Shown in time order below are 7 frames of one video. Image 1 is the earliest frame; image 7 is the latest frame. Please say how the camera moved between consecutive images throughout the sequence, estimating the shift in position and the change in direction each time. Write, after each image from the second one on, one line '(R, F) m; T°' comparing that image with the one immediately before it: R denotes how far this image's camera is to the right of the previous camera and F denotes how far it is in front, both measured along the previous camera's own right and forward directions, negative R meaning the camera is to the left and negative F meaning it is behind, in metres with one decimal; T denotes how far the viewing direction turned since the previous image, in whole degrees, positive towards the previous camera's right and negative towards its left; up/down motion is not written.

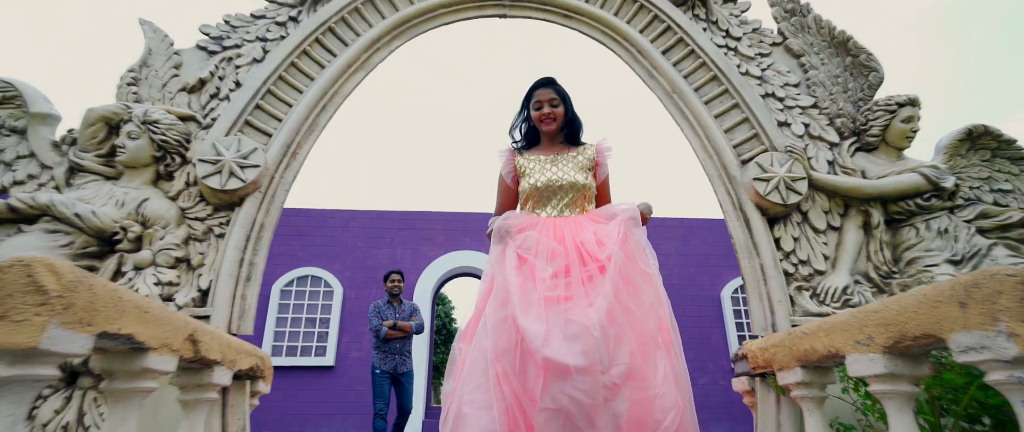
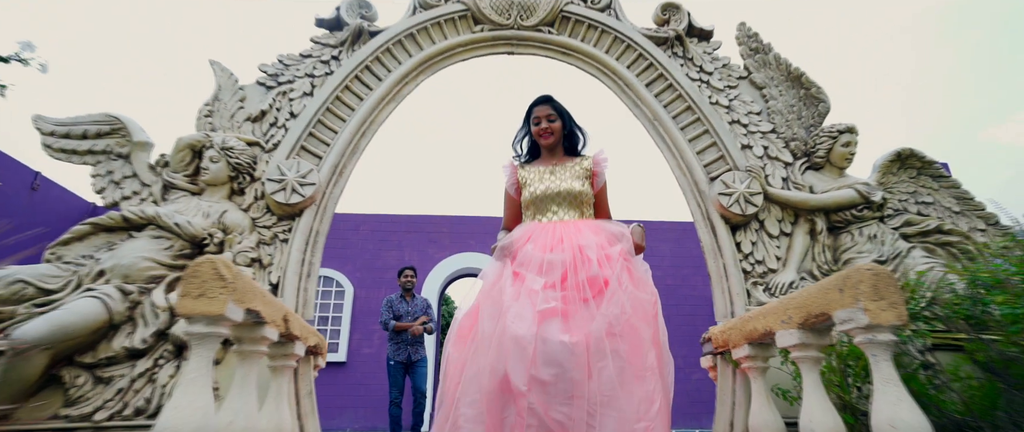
(0.0, -0.4) m; 0°
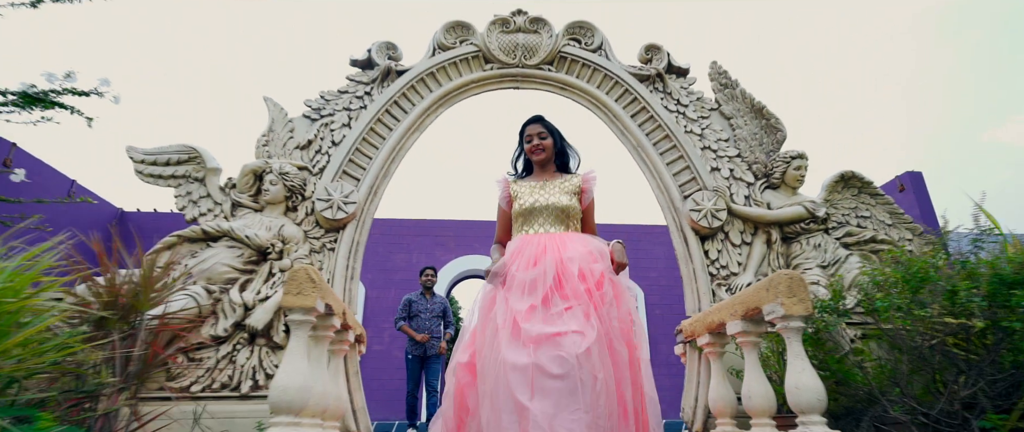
(0.0, -0.5) m; 0°
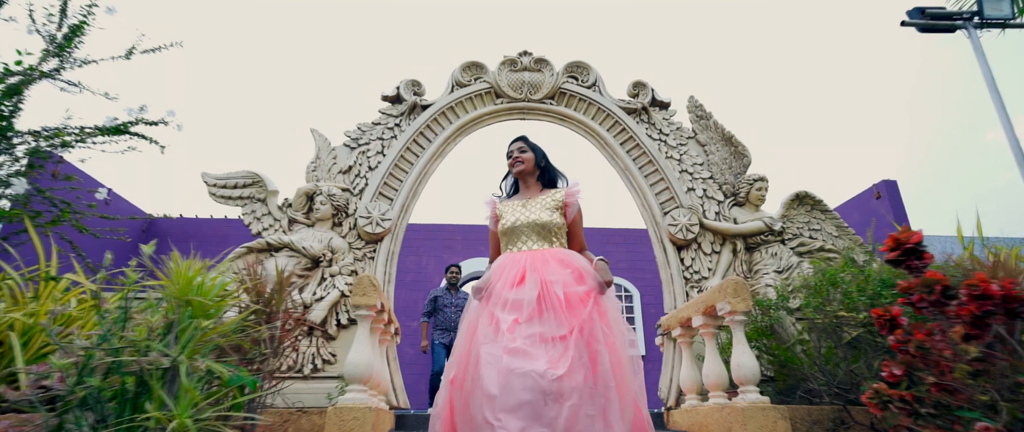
(-0.1, -0.6) m; 0°
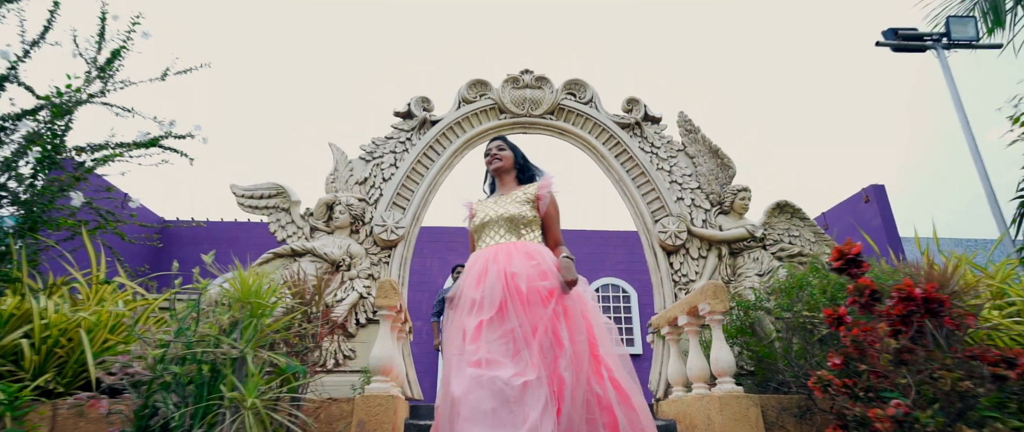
(0.0, -0.3) m; 0°
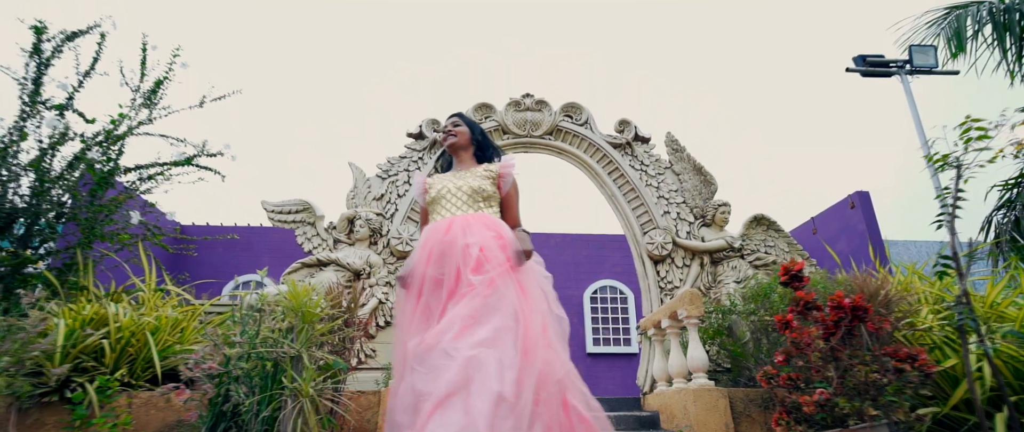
(0.0, -0.4) m; 0°
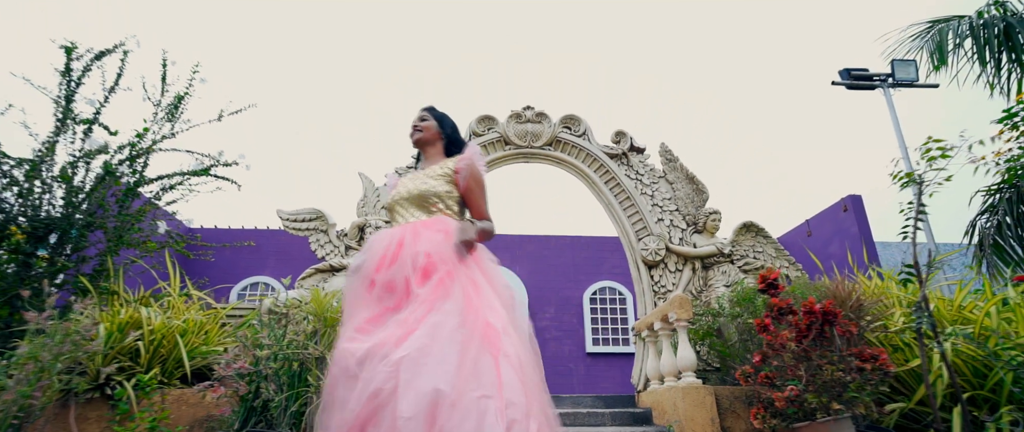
(0.0, -0.2) m; 0°
